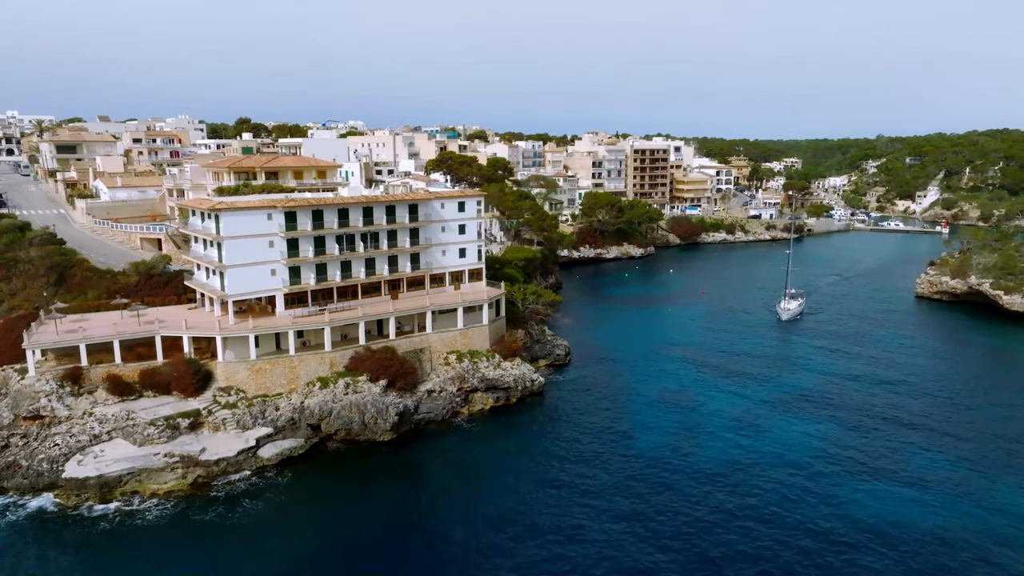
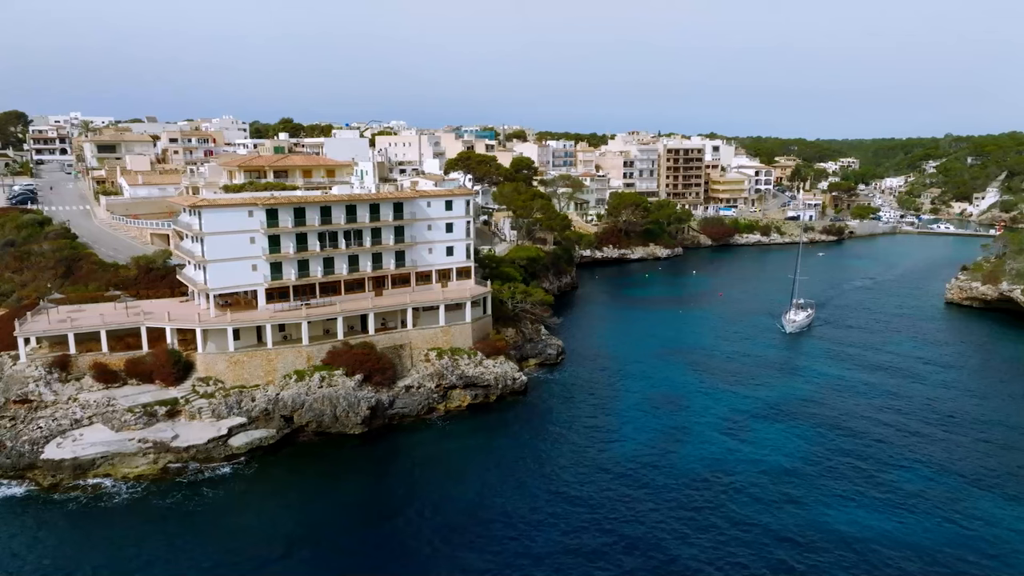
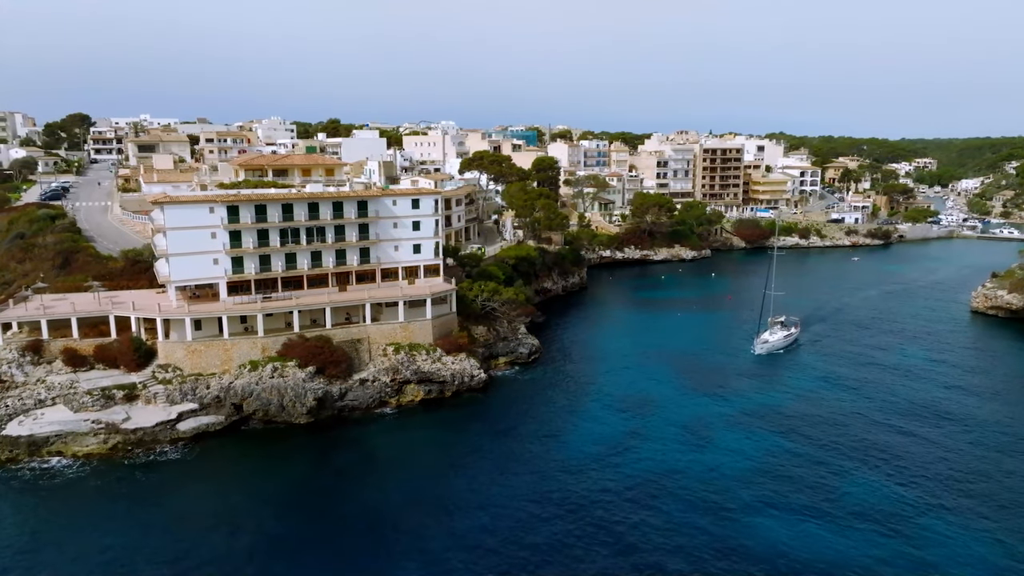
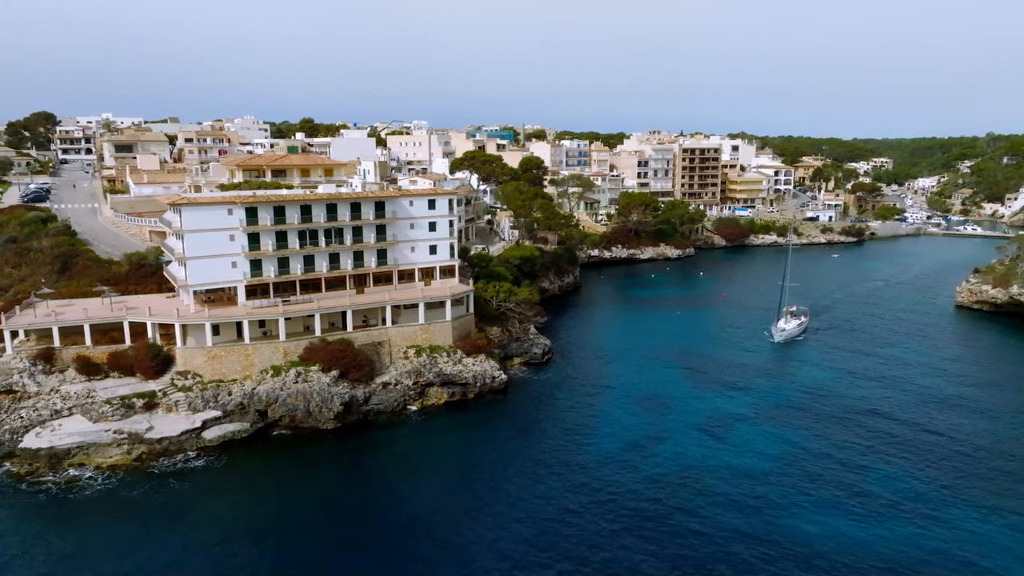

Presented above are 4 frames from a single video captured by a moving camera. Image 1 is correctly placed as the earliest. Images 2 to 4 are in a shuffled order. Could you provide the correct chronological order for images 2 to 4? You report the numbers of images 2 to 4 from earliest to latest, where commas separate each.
2, 4, 3
